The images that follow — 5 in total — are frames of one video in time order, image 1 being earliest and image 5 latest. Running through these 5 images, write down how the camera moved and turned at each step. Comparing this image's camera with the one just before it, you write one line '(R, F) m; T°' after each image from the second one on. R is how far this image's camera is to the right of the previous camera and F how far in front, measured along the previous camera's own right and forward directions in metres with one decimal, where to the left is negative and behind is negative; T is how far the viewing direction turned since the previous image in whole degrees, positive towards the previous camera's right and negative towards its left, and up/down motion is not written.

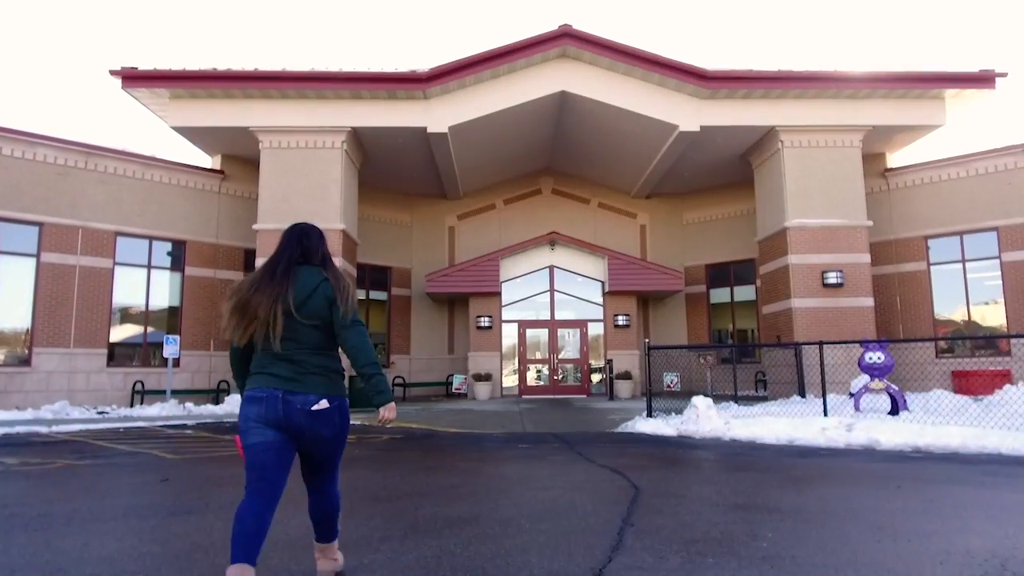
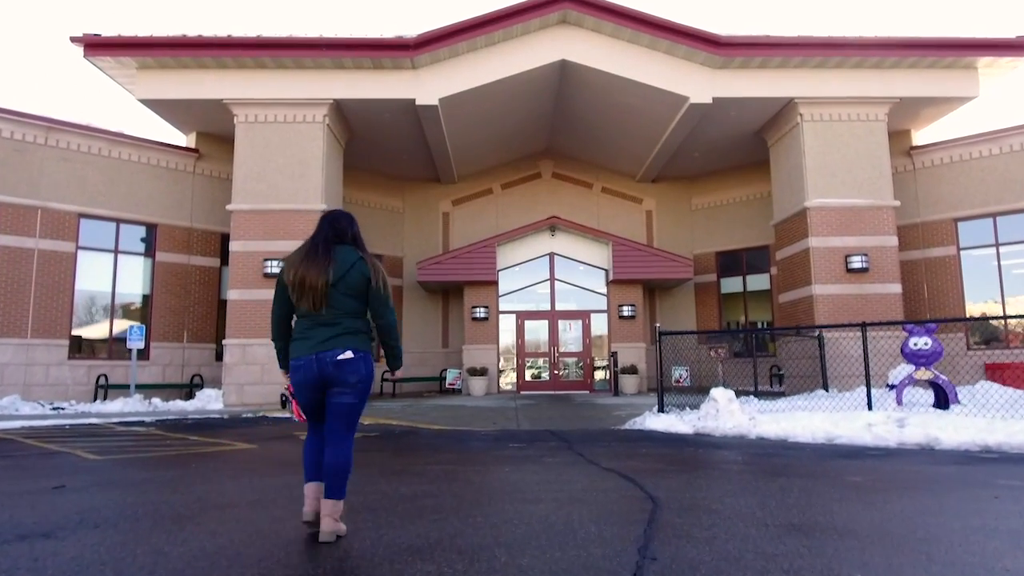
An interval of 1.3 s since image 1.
(+0.2, +1.3) m; 0°
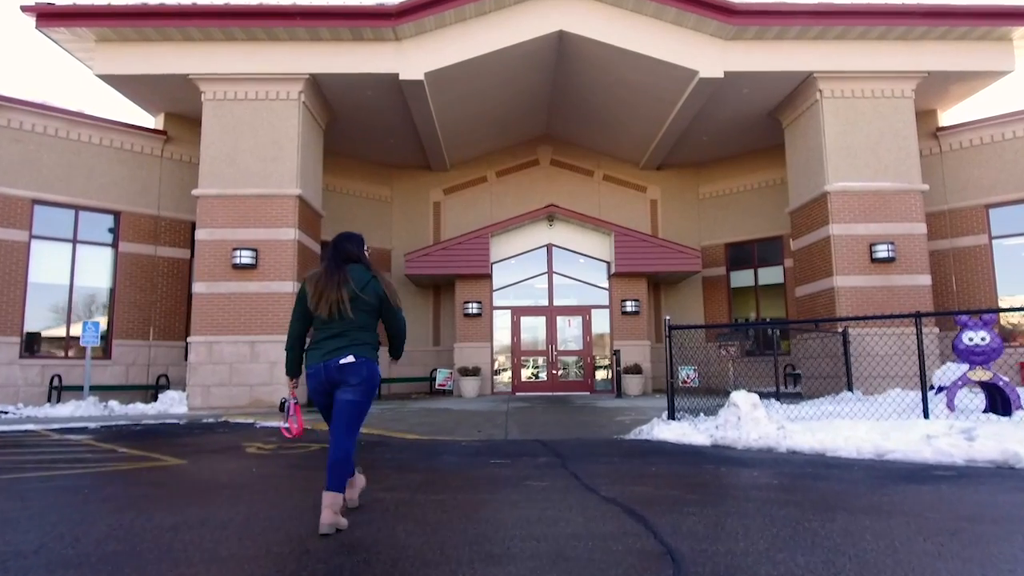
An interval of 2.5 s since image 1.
(+0.2, +1.3) m; 0°
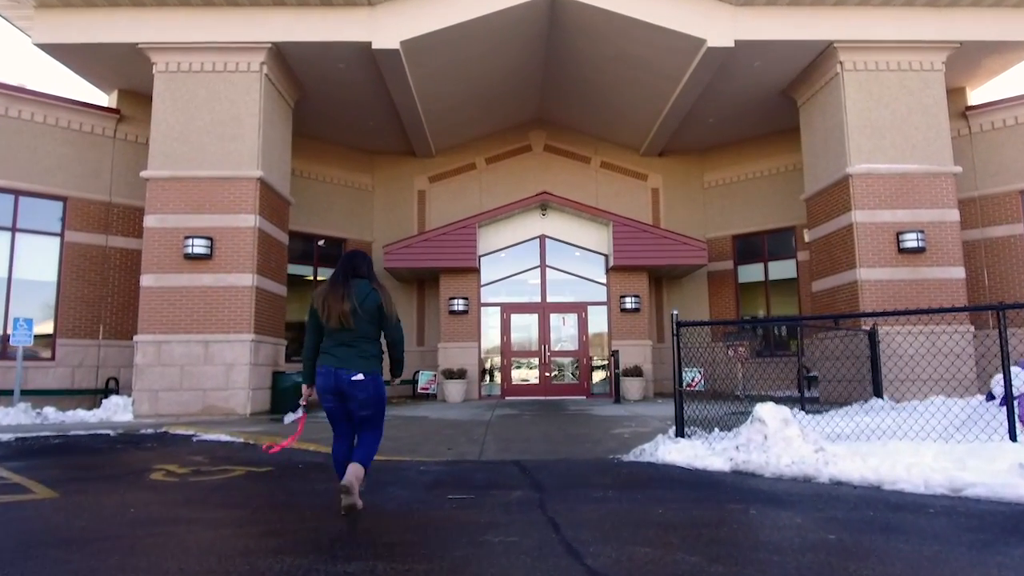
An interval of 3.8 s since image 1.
(+0.2, +1.4) m; 0°
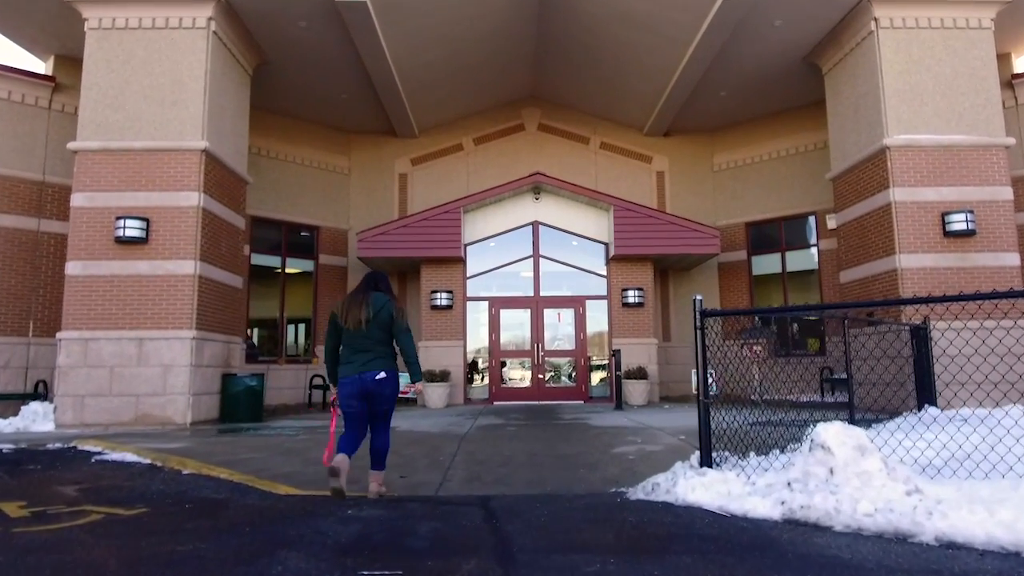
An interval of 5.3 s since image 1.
(+0.2, +1.7) m; 0°
